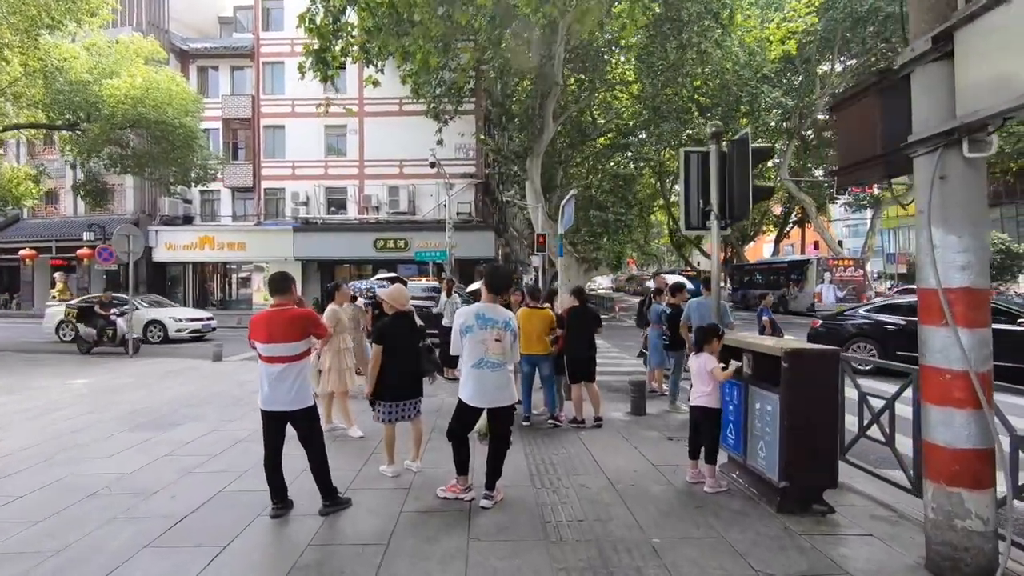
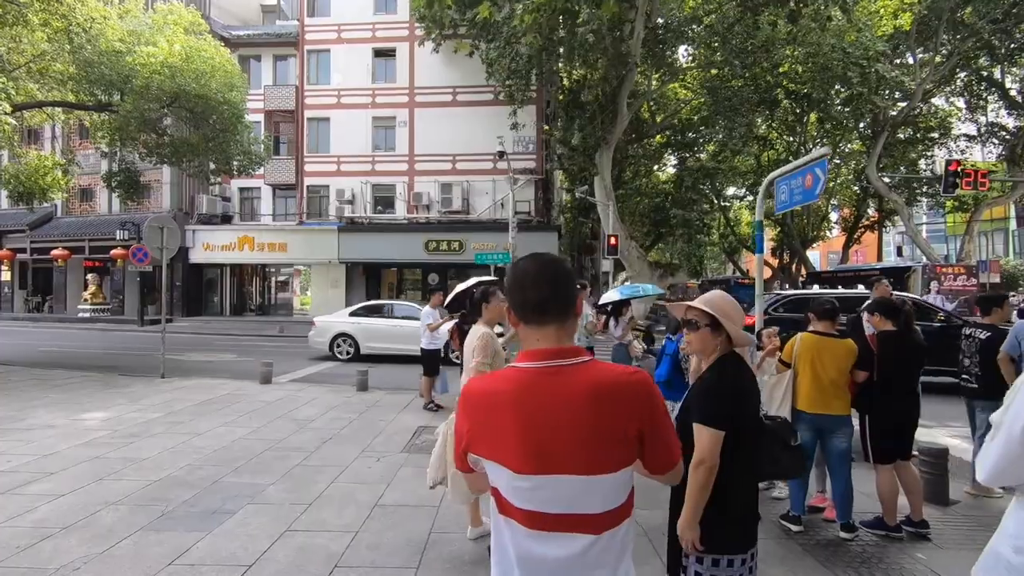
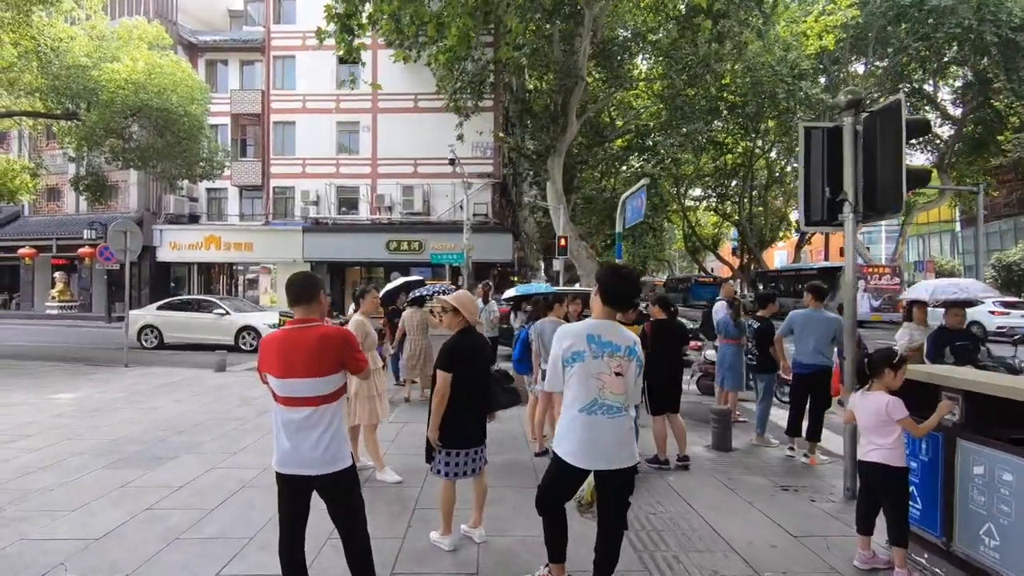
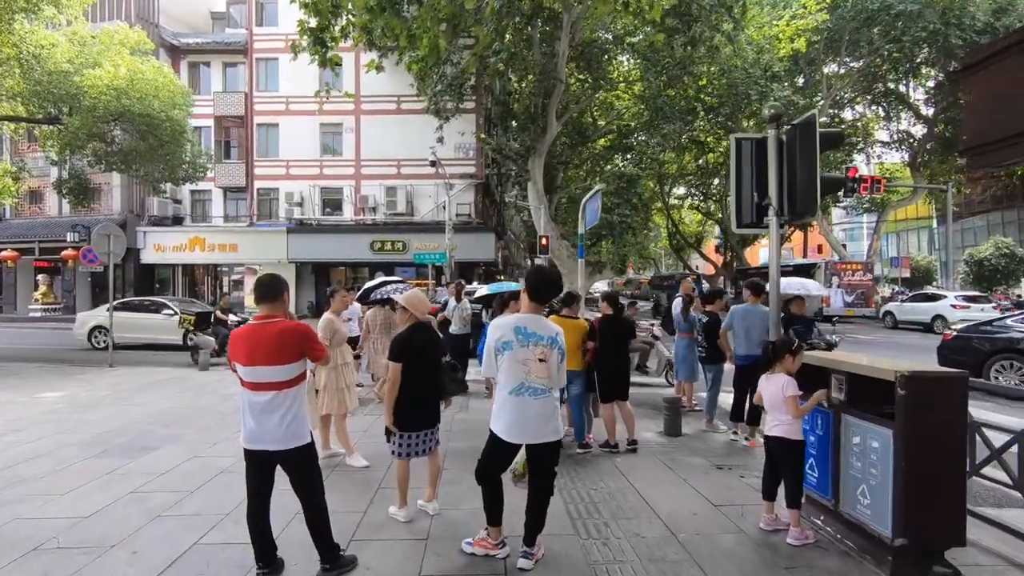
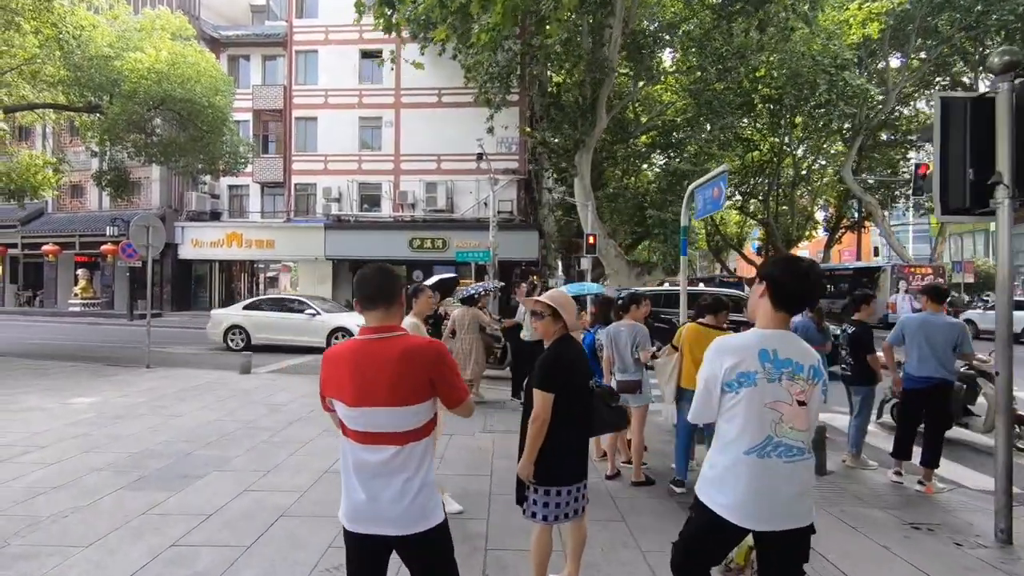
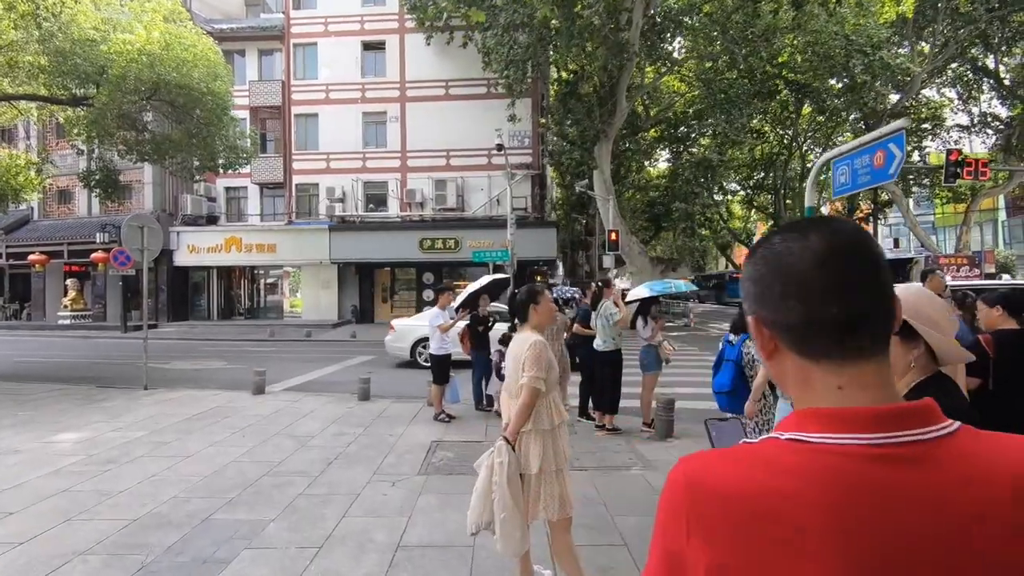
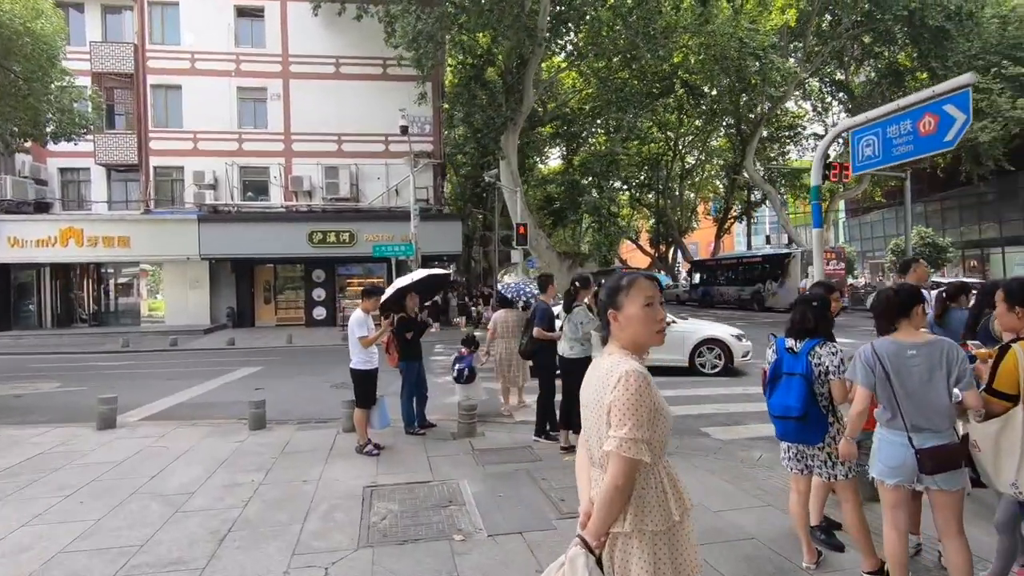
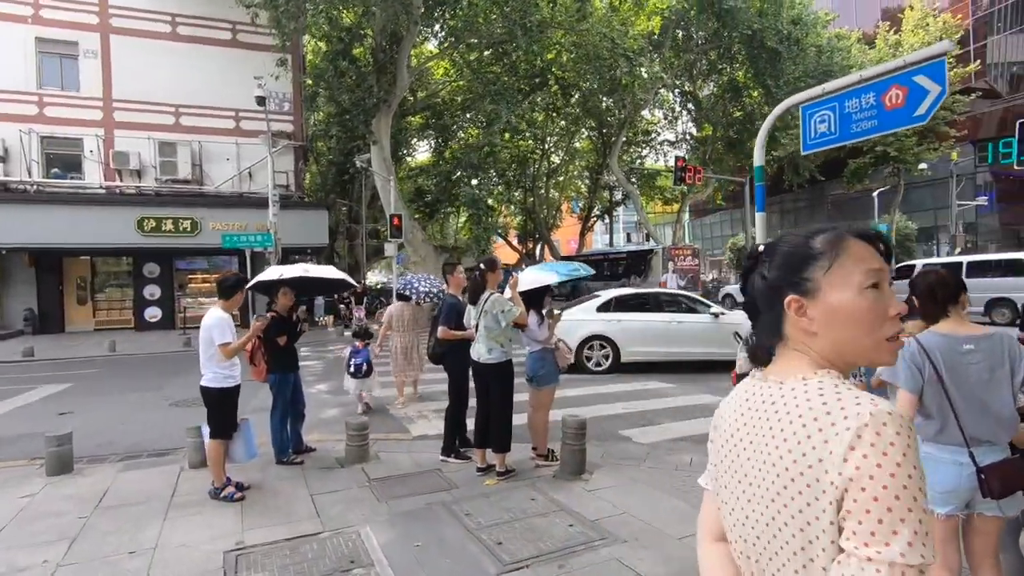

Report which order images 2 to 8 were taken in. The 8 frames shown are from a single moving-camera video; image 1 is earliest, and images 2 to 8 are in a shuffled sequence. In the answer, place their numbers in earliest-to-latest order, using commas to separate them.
4, 3, 5, 2, 6, 7, 8
